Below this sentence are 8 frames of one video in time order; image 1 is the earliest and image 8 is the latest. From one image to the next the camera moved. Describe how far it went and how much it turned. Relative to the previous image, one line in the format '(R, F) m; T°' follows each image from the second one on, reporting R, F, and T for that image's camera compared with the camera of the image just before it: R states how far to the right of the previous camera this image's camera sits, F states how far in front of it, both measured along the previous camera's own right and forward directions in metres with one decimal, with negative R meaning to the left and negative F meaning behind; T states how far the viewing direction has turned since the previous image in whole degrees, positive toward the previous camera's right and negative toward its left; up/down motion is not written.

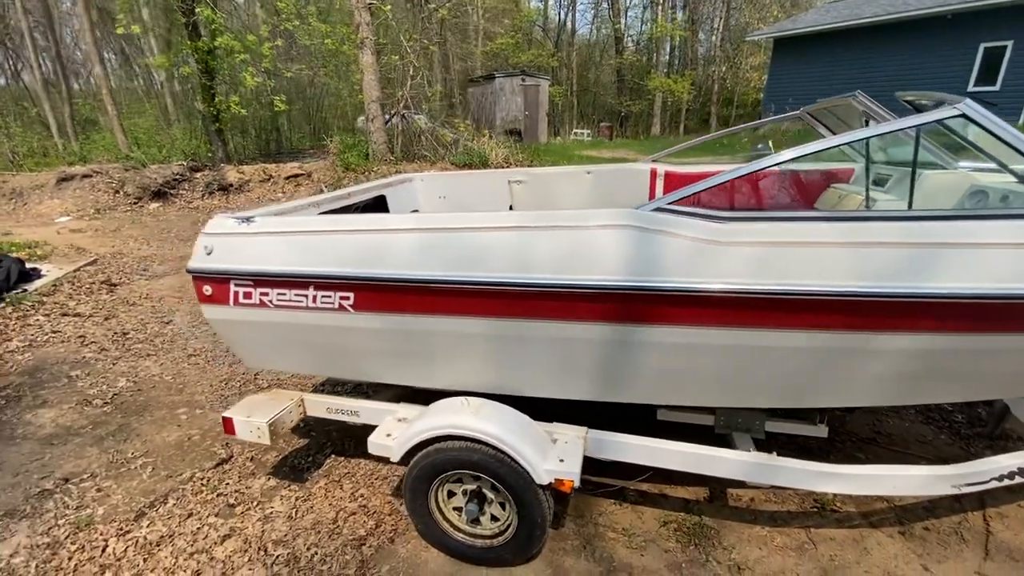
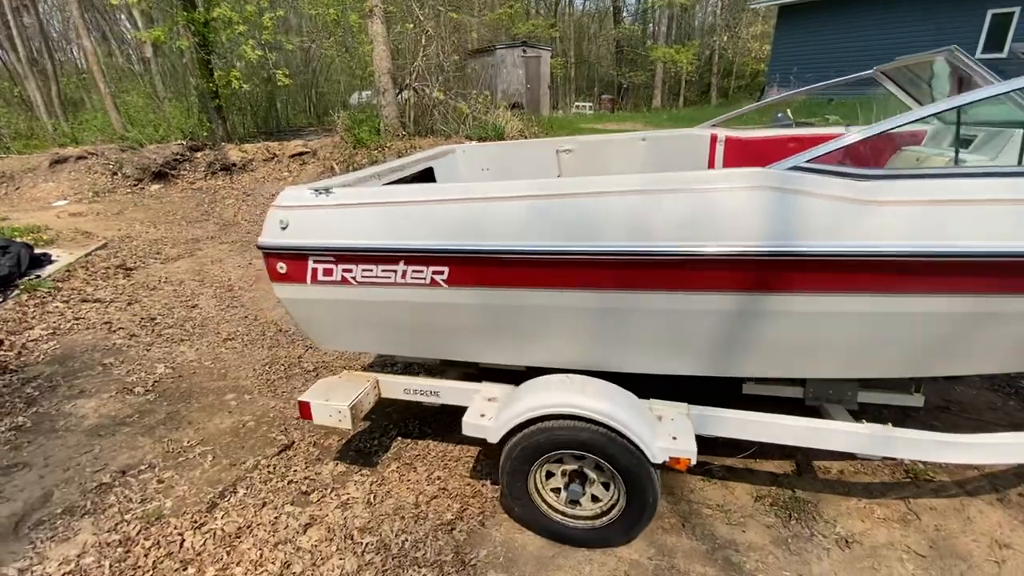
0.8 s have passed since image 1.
(-0.5, +0.1) m; +1°
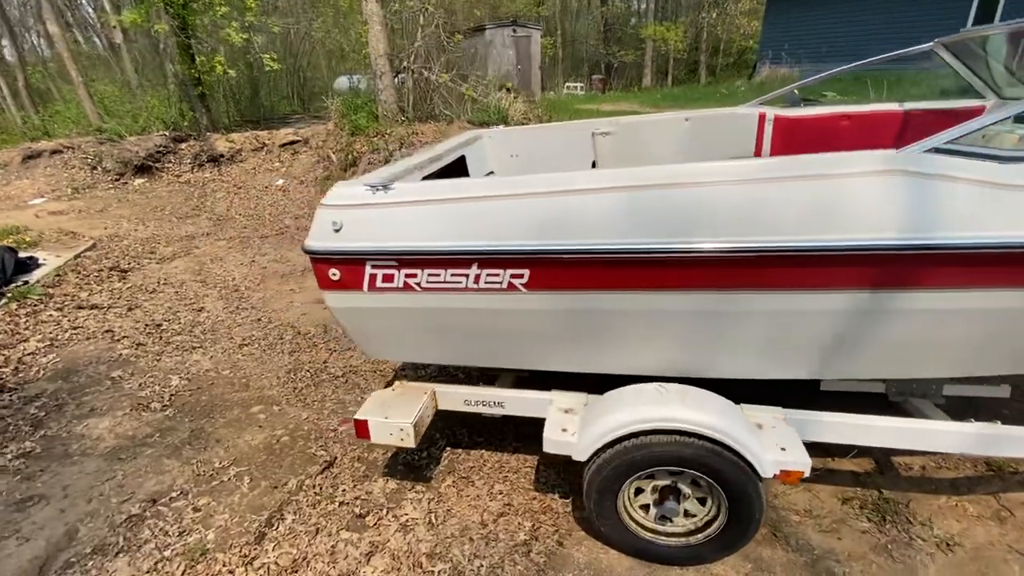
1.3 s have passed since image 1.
(-0.4, +0.2) m; +2°
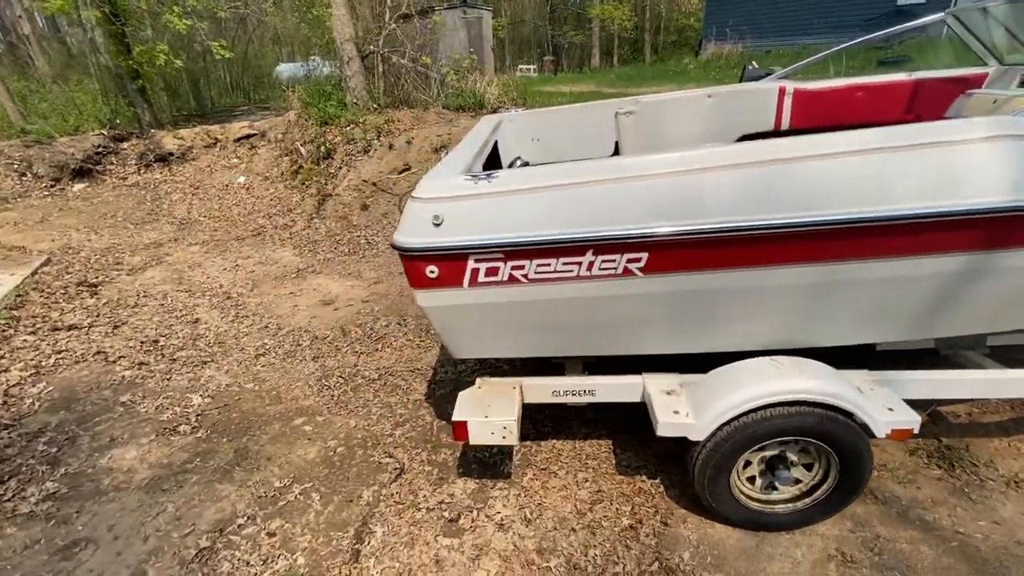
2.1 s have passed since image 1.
(-0.6, +0.1) m; +6°
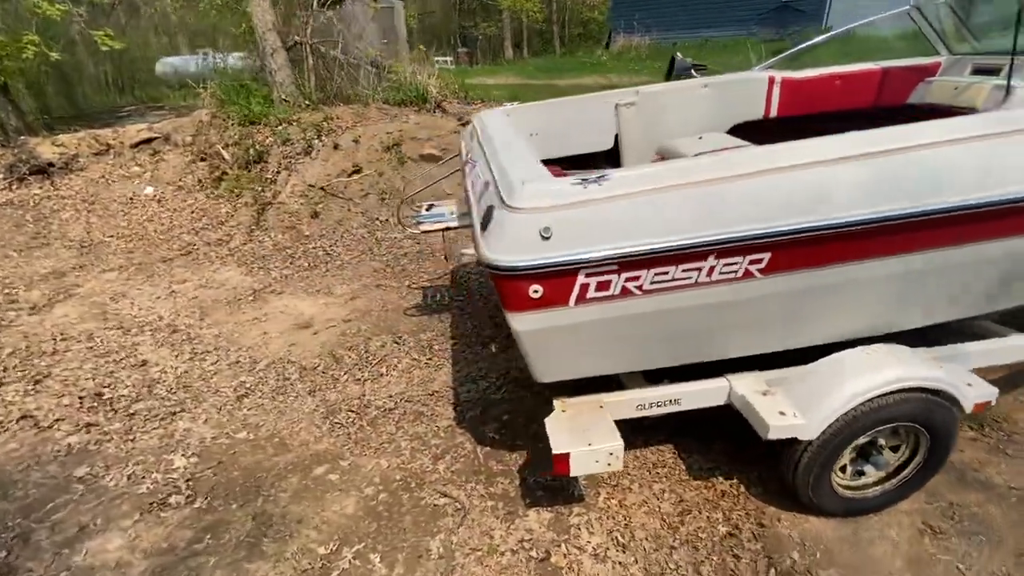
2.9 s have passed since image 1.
(-0.7, +0.3) m; +10°
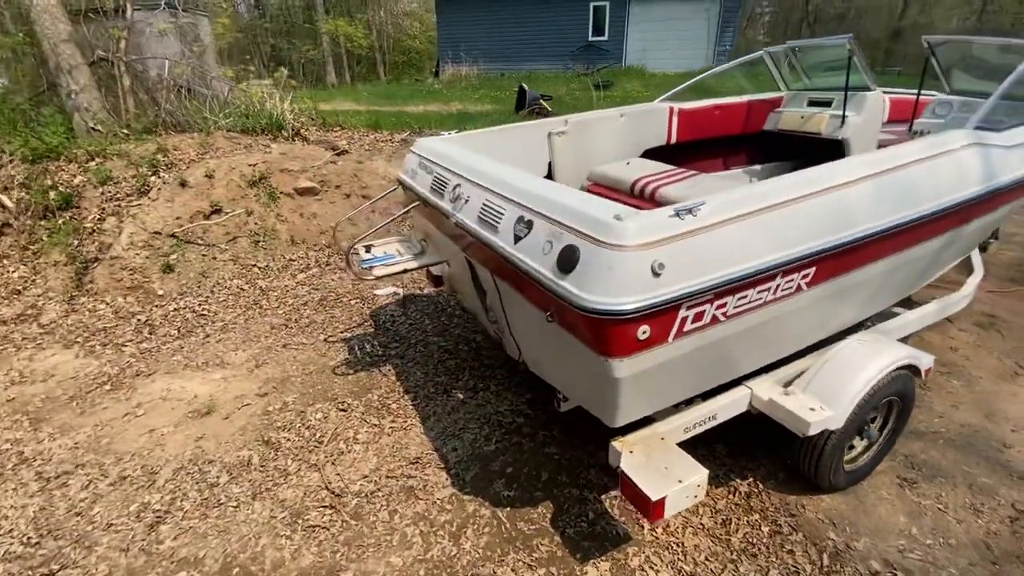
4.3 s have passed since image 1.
(-0.8, +0.3) m; +19°
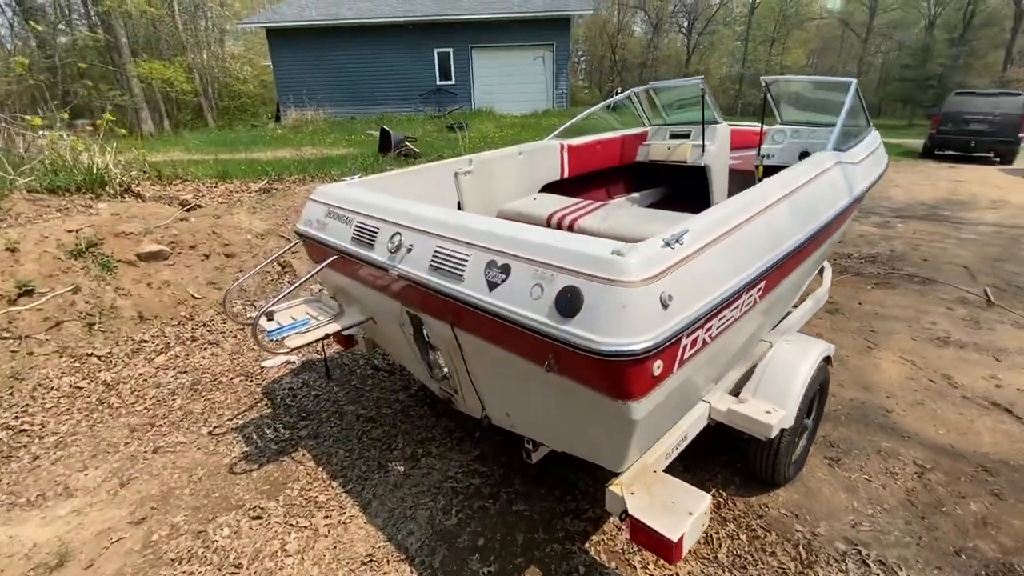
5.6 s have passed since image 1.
(-0.4, +0.2) m; +16°
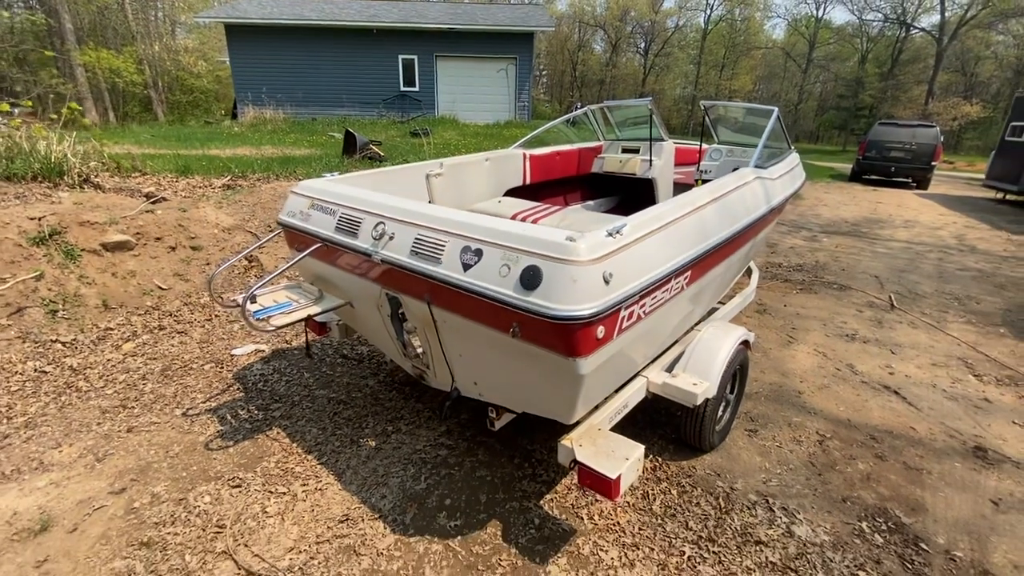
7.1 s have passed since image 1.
(-0.1, -0.3) m; +5°
